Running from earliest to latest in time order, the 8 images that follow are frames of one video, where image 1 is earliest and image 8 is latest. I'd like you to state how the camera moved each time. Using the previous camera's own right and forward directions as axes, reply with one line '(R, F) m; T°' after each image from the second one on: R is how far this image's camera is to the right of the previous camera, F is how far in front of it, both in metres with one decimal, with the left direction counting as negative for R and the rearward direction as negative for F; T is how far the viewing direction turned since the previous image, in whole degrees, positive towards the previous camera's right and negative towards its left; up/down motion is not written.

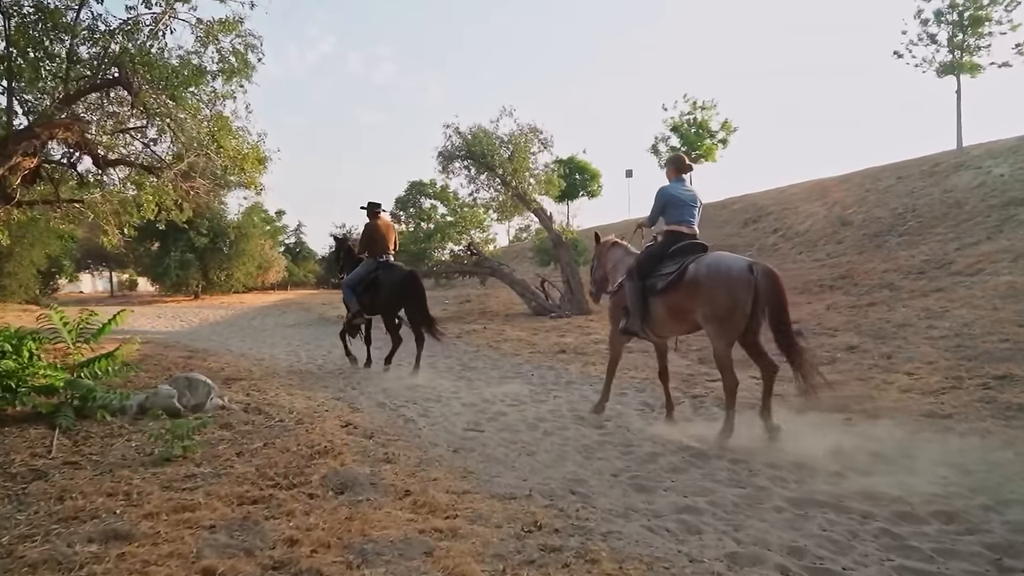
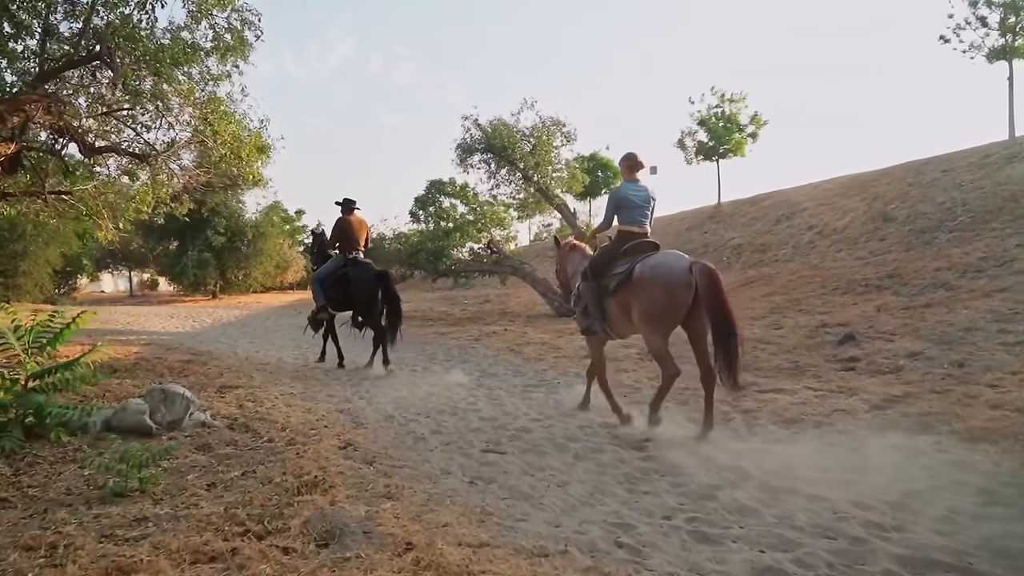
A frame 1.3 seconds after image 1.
(0.0, +0.9) m; -2°
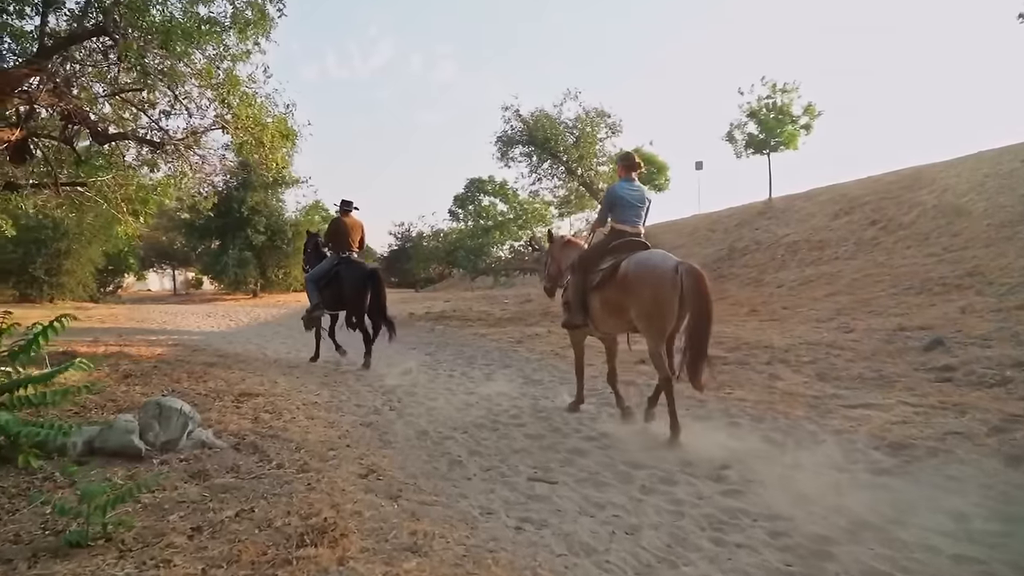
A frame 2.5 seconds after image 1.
(-0.1, +0.9) m; -3°
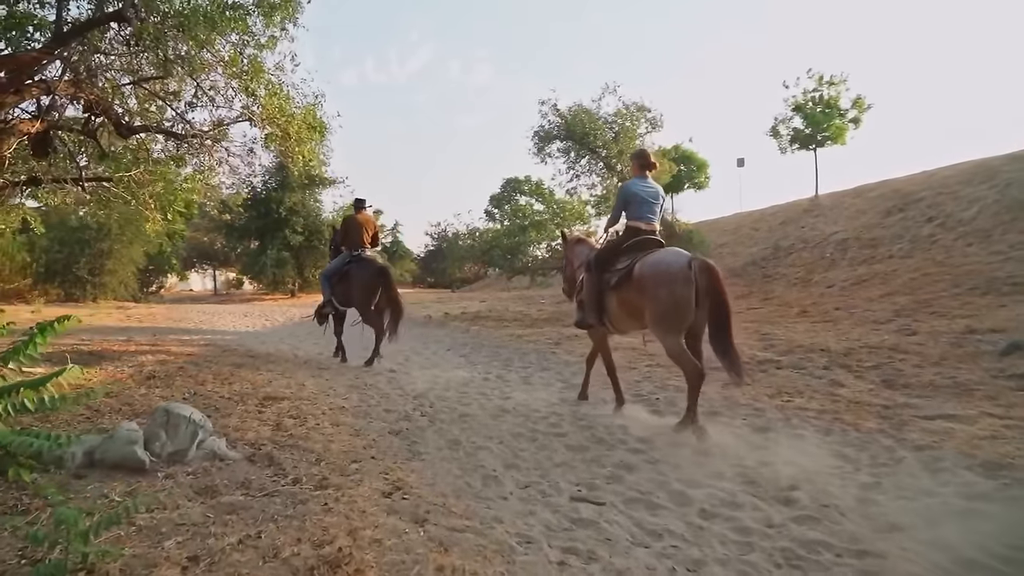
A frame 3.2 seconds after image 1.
(0.0, +0.5) m; -3°
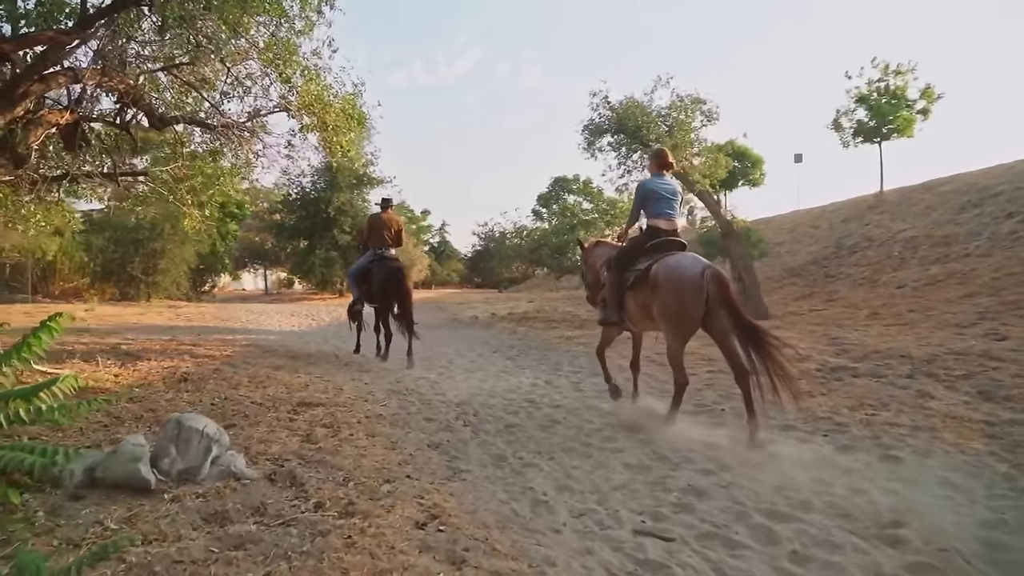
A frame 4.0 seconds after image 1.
(0.0, +0.6) m; -4°
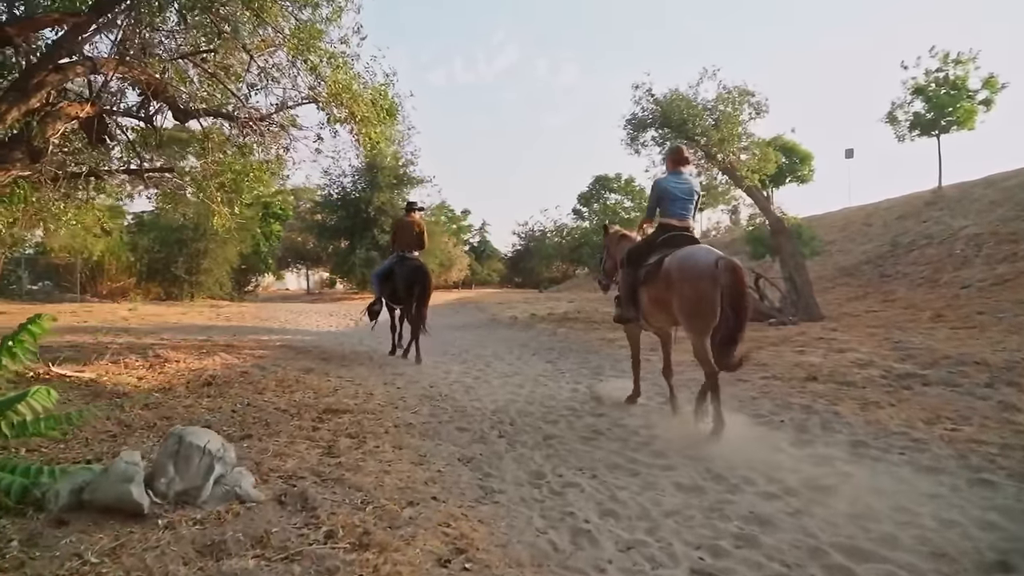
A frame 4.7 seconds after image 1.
(0.0, +0.5) m; -3°
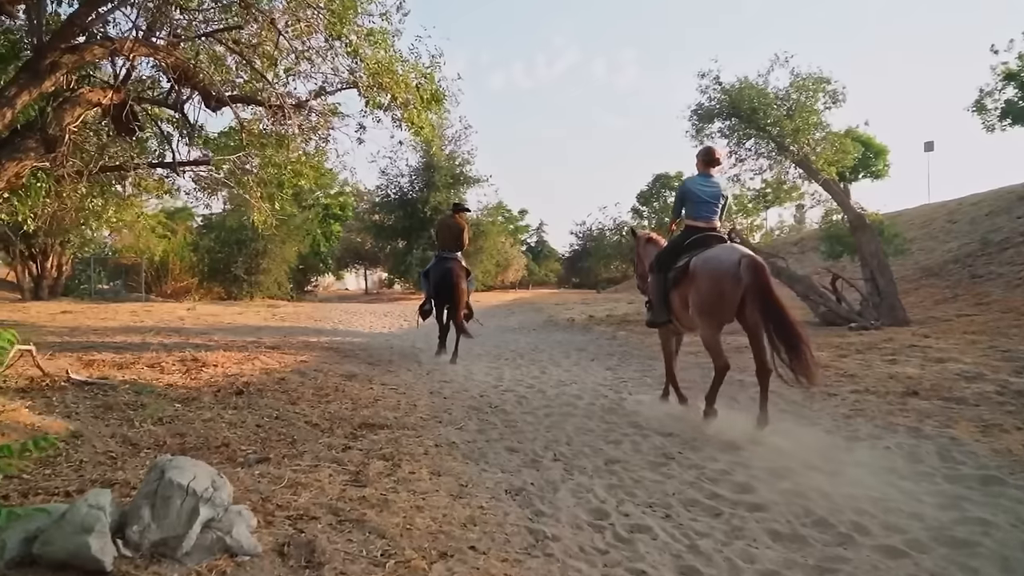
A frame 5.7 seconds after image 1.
(0.0, +0.7) m; -5°
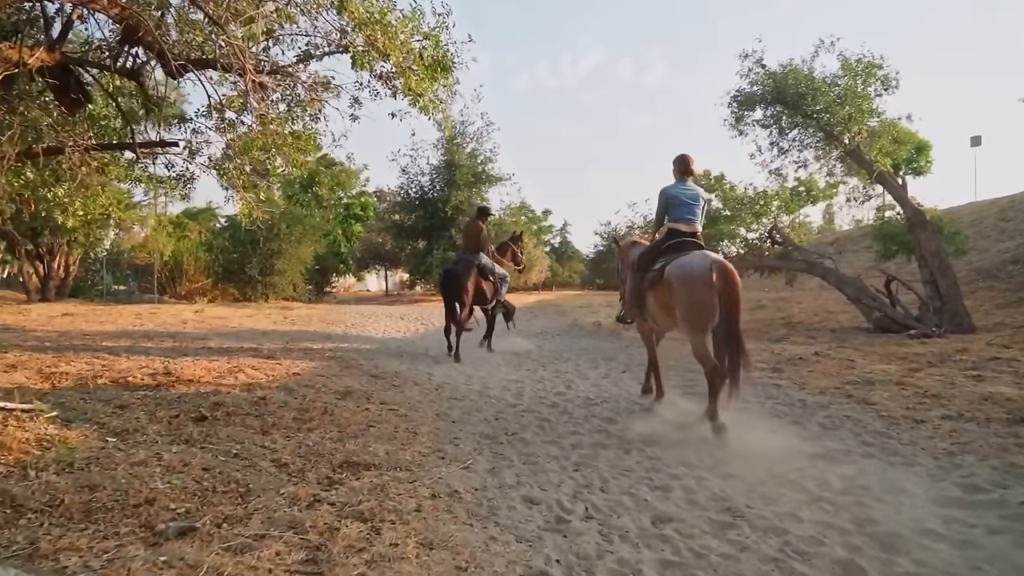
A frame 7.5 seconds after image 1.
(0.0, +1.2) m; -2°
